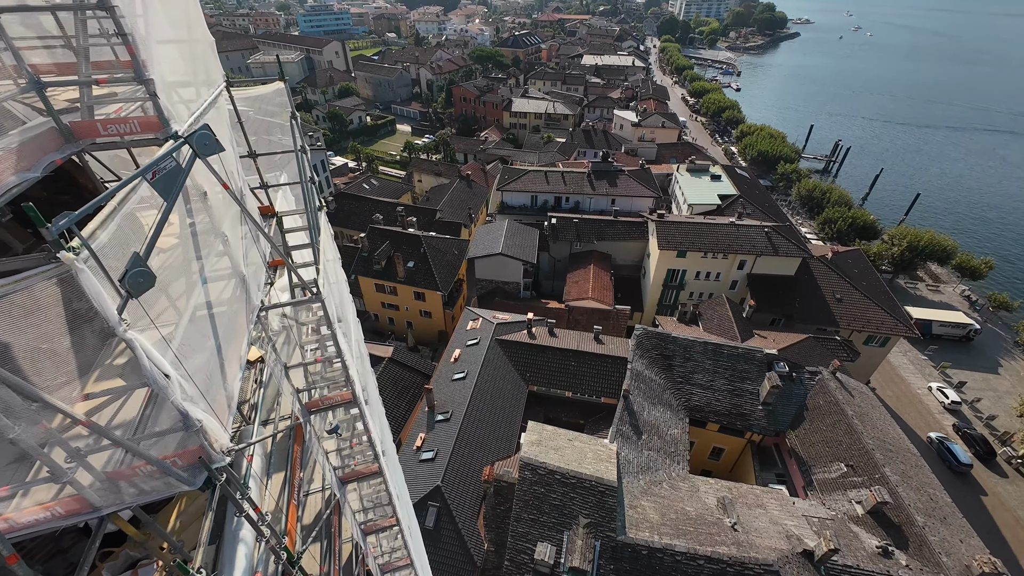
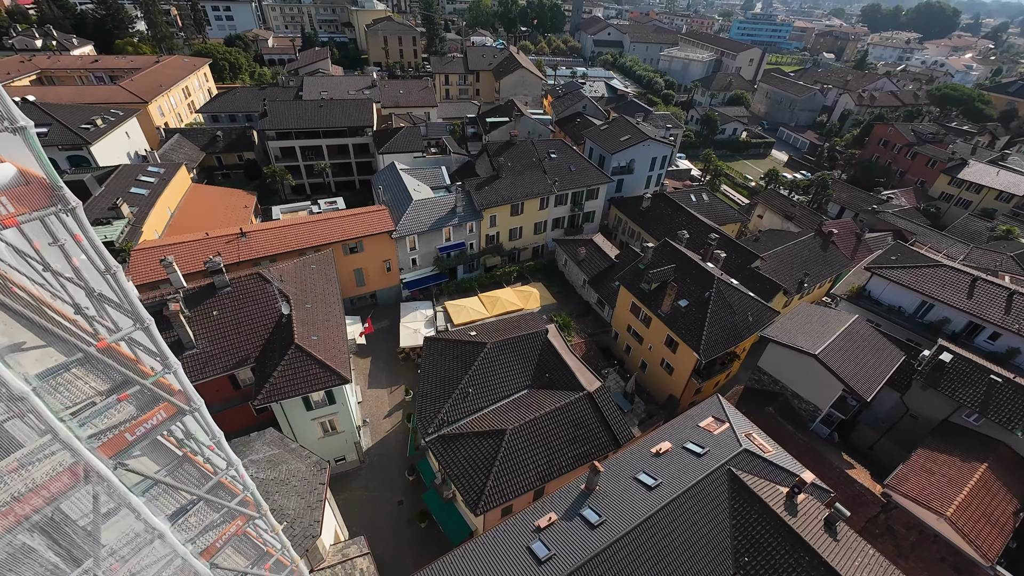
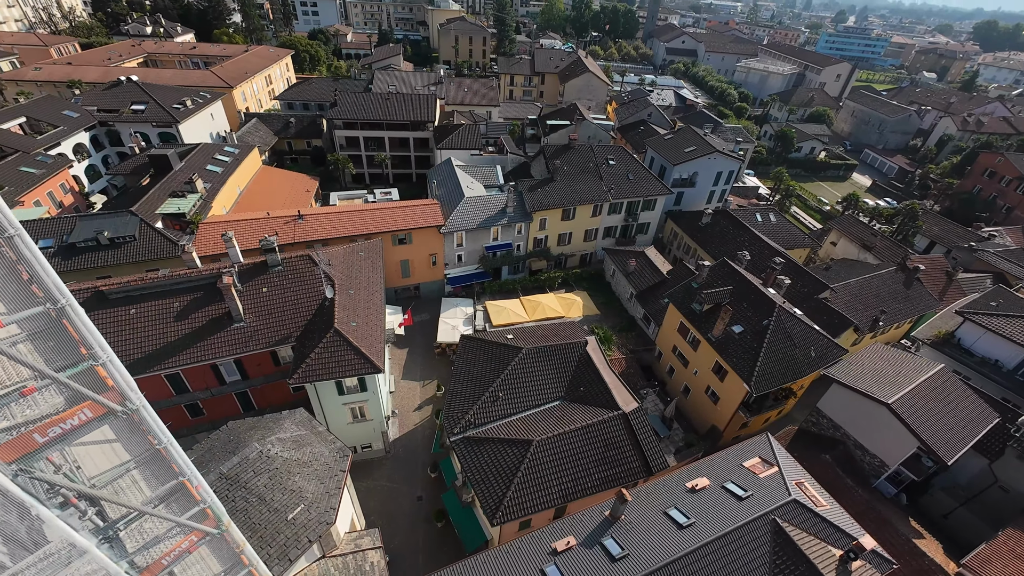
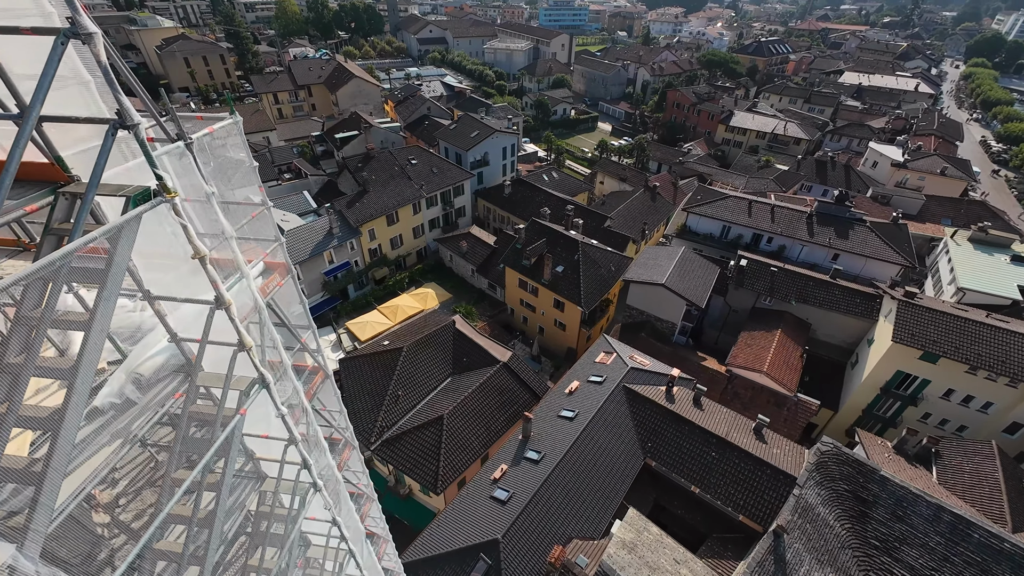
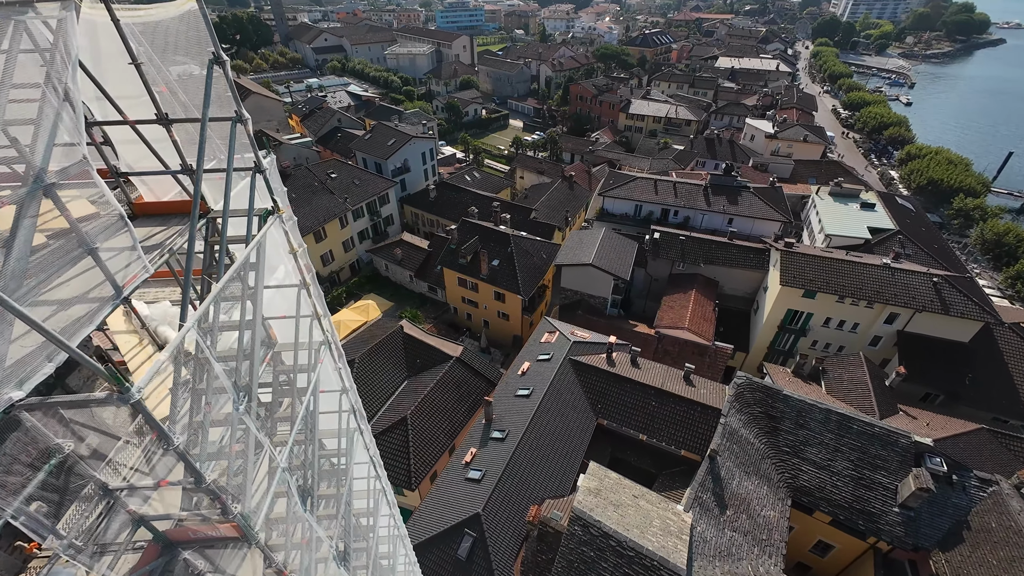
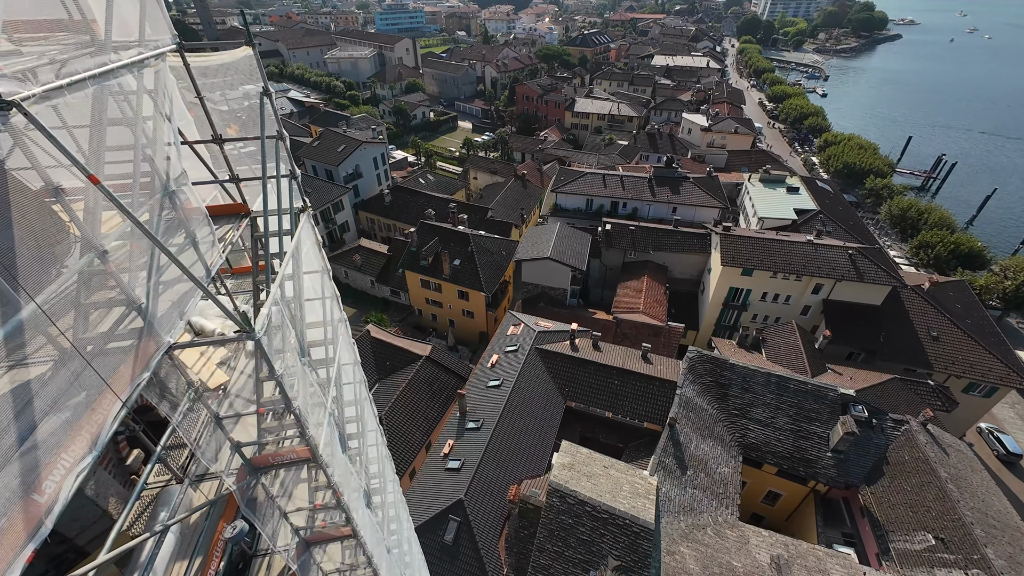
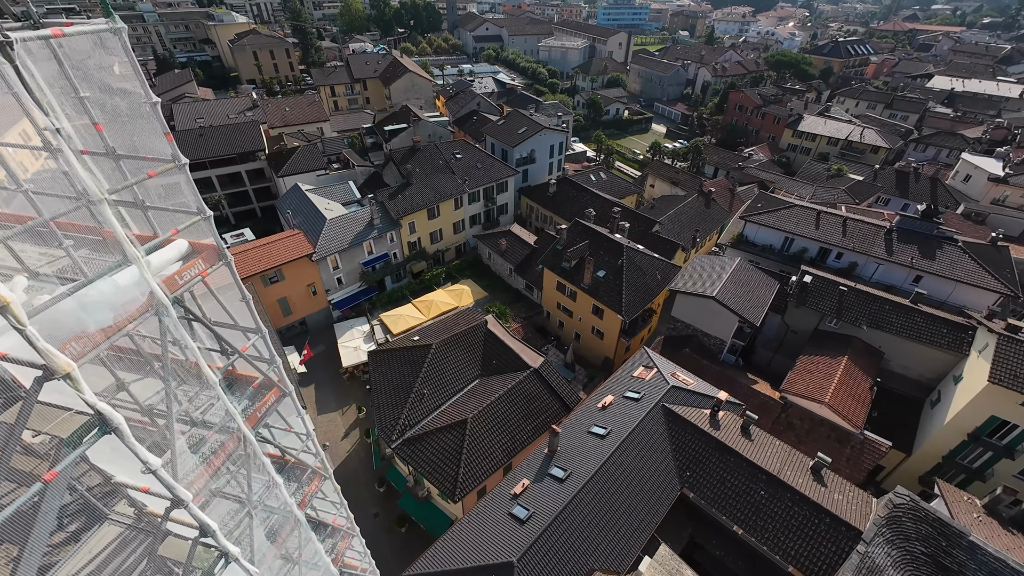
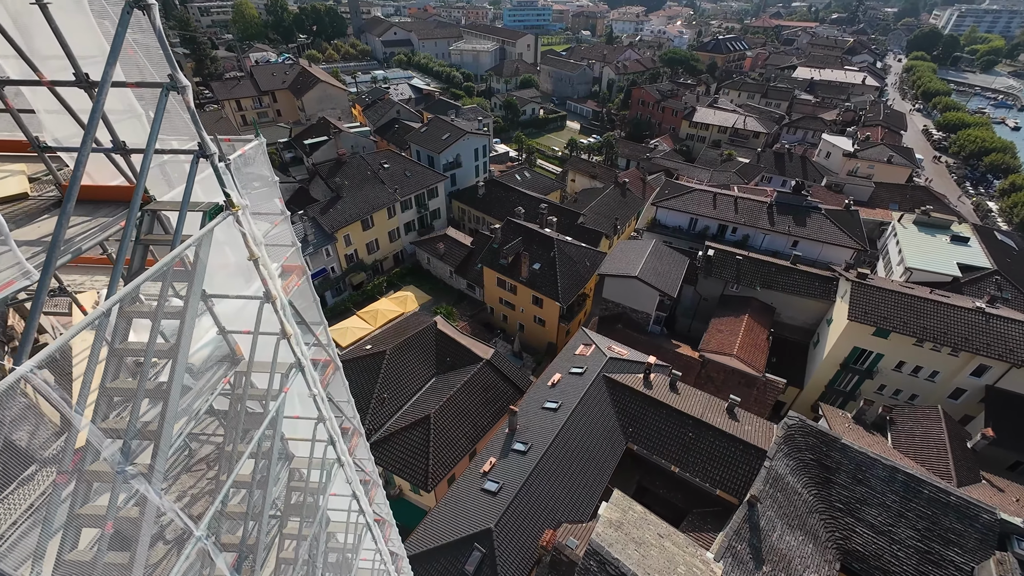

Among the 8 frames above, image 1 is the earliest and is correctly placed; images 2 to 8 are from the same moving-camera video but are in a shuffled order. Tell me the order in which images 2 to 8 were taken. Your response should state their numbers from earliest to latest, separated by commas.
6, 5, 8, 4, 7, 2, 3
